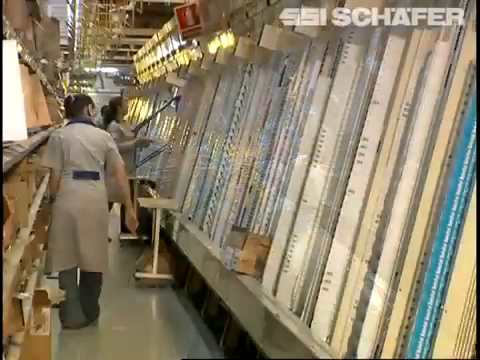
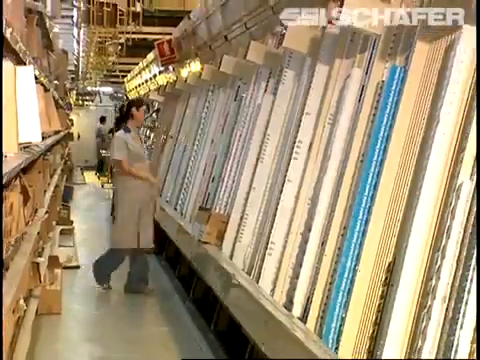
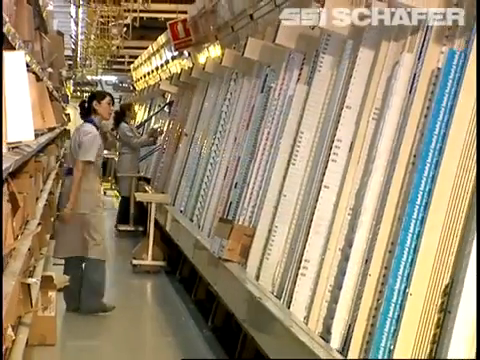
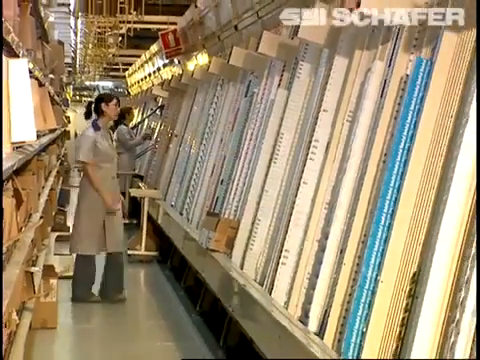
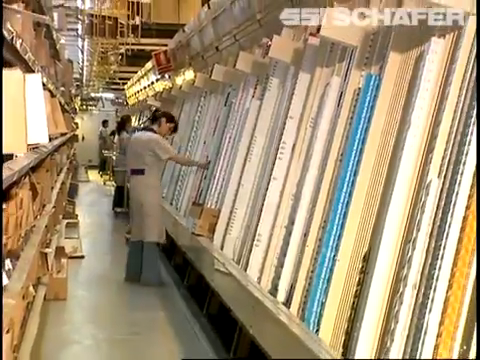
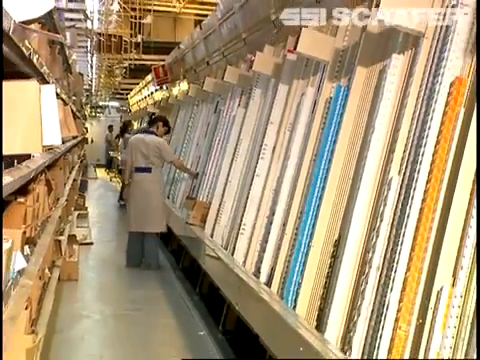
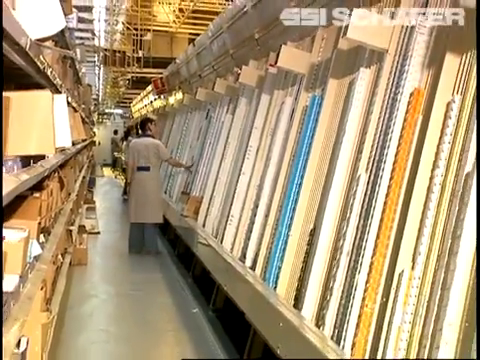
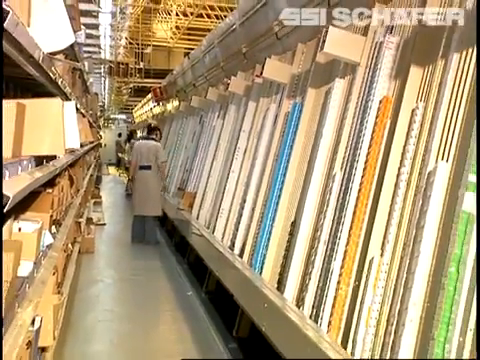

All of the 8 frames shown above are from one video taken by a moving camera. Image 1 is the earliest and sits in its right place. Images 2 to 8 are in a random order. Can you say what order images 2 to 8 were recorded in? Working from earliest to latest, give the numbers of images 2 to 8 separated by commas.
3, 4, 2, 5, 6, 7, 8
